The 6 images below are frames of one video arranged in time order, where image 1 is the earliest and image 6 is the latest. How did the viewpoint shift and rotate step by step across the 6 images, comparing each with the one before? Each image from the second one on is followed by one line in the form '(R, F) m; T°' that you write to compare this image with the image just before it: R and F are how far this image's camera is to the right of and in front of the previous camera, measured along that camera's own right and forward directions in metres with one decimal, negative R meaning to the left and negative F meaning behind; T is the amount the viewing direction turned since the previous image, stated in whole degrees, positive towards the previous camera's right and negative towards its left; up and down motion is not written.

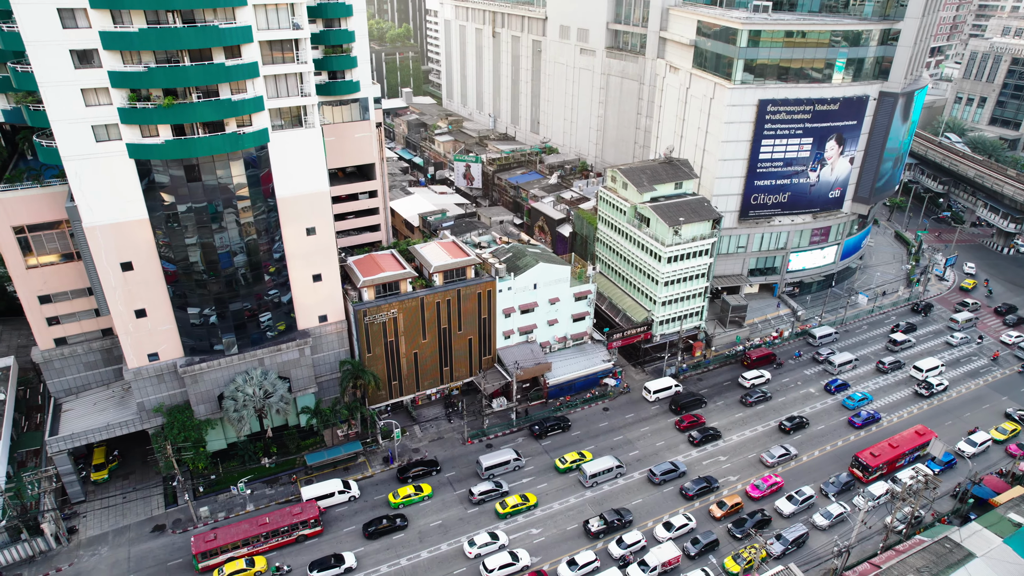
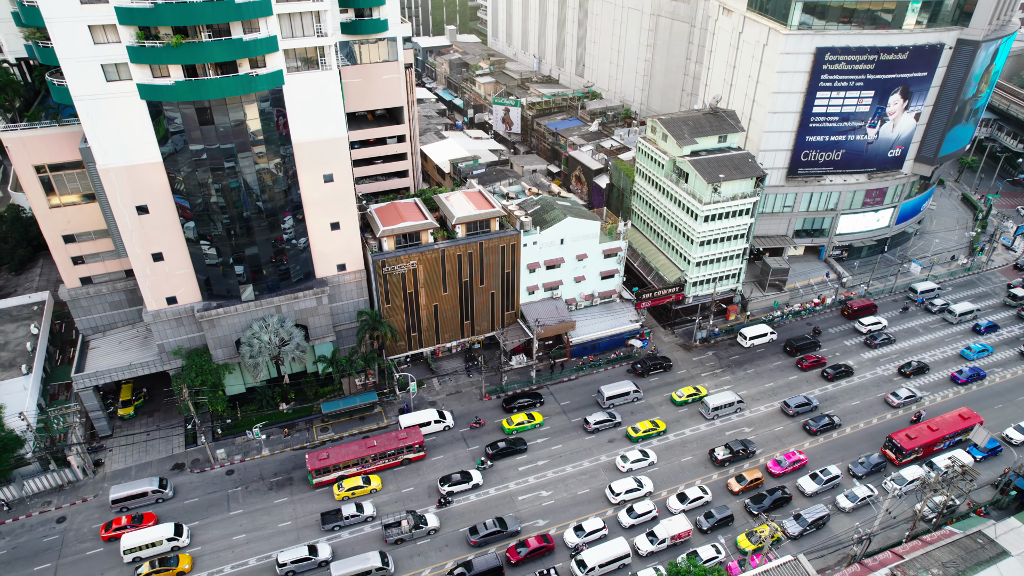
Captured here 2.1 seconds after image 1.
(+2.7, +2.6) m; -4°
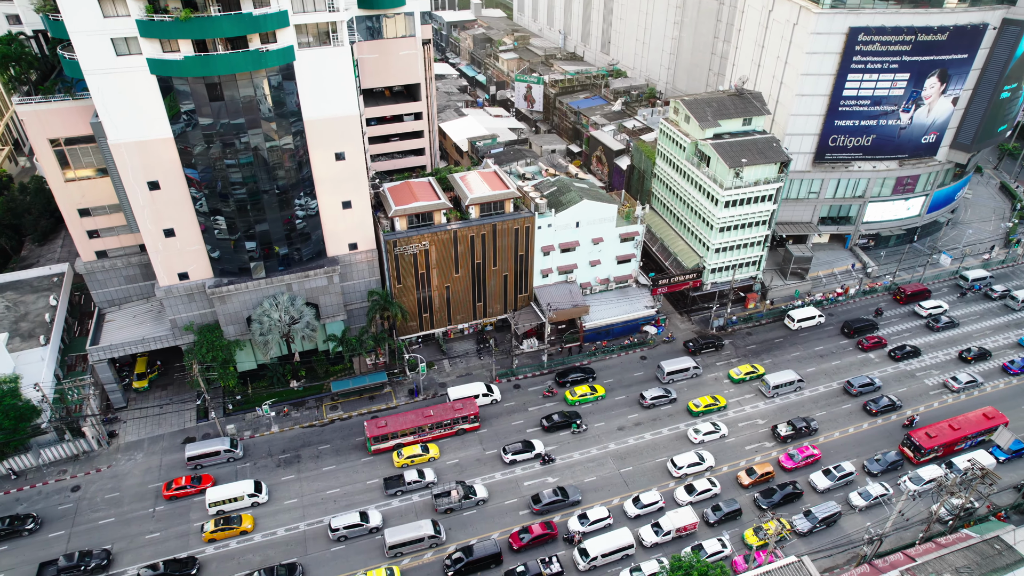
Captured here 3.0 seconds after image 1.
(+1.3, +1.0) m; -2°
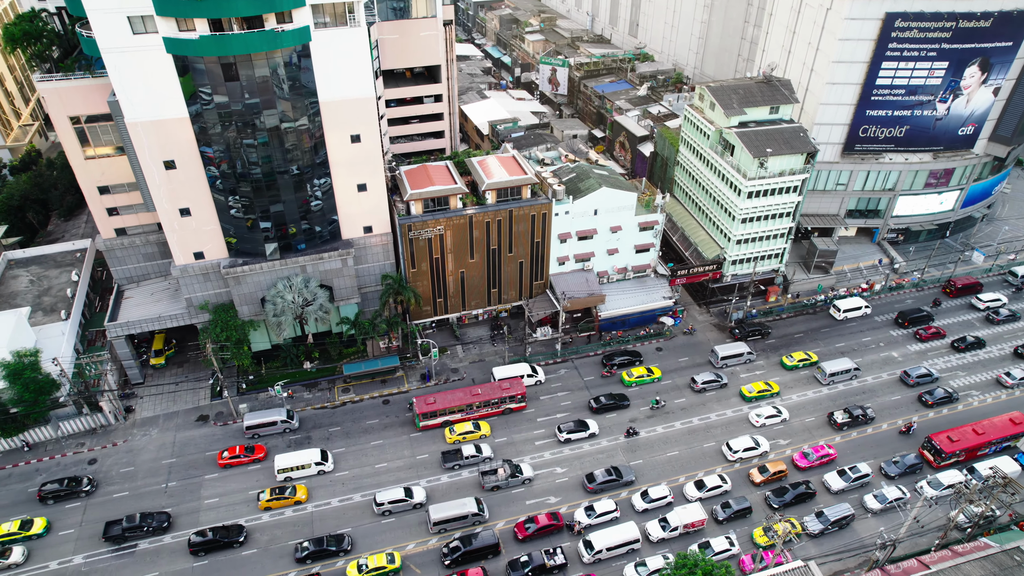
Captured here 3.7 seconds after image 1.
(+1.1, +0.7) m; -2°
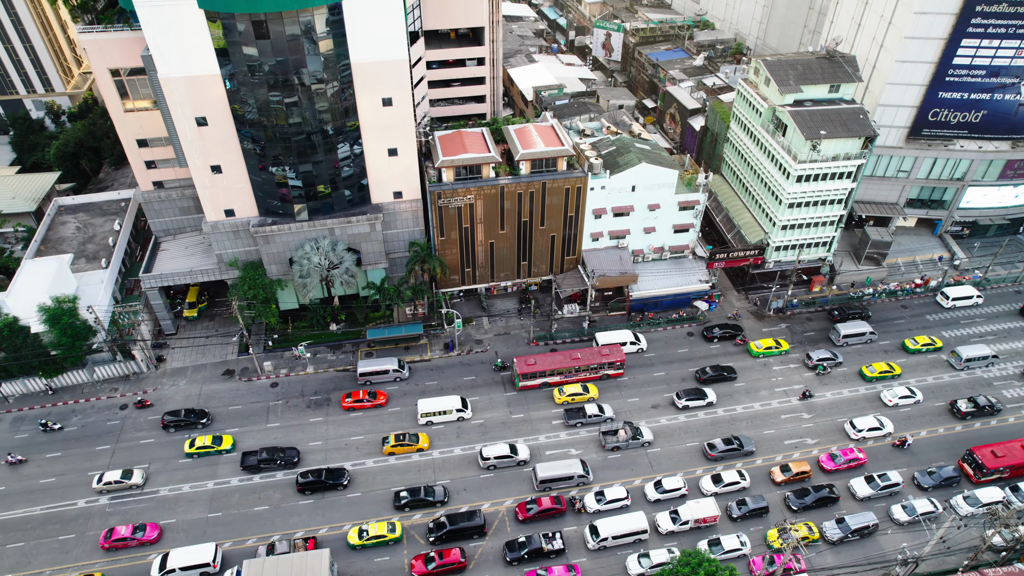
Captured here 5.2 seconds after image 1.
(+2.5, +1.6) m; -4°
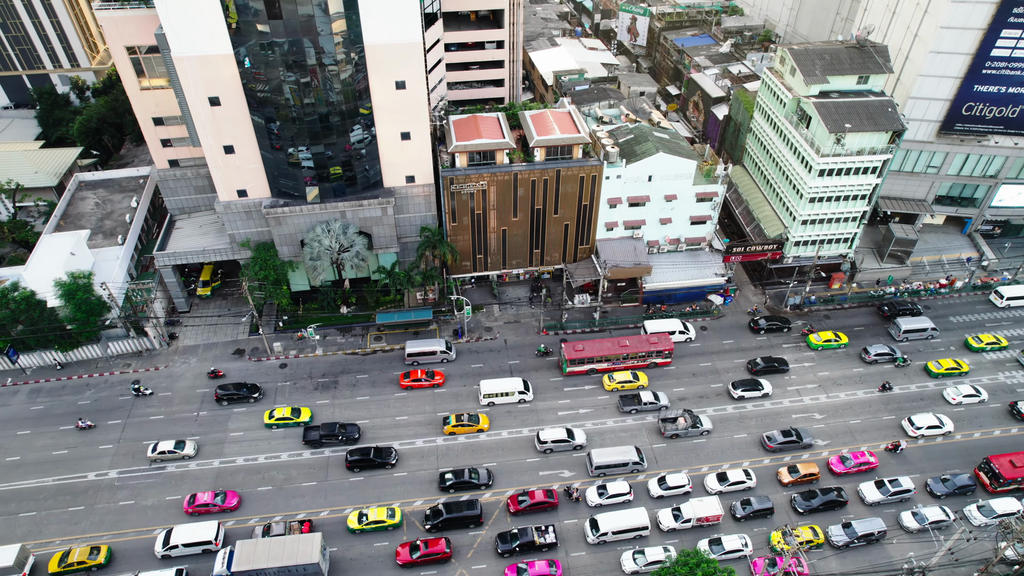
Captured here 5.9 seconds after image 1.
(+1.3, +0.7) m; -2°
